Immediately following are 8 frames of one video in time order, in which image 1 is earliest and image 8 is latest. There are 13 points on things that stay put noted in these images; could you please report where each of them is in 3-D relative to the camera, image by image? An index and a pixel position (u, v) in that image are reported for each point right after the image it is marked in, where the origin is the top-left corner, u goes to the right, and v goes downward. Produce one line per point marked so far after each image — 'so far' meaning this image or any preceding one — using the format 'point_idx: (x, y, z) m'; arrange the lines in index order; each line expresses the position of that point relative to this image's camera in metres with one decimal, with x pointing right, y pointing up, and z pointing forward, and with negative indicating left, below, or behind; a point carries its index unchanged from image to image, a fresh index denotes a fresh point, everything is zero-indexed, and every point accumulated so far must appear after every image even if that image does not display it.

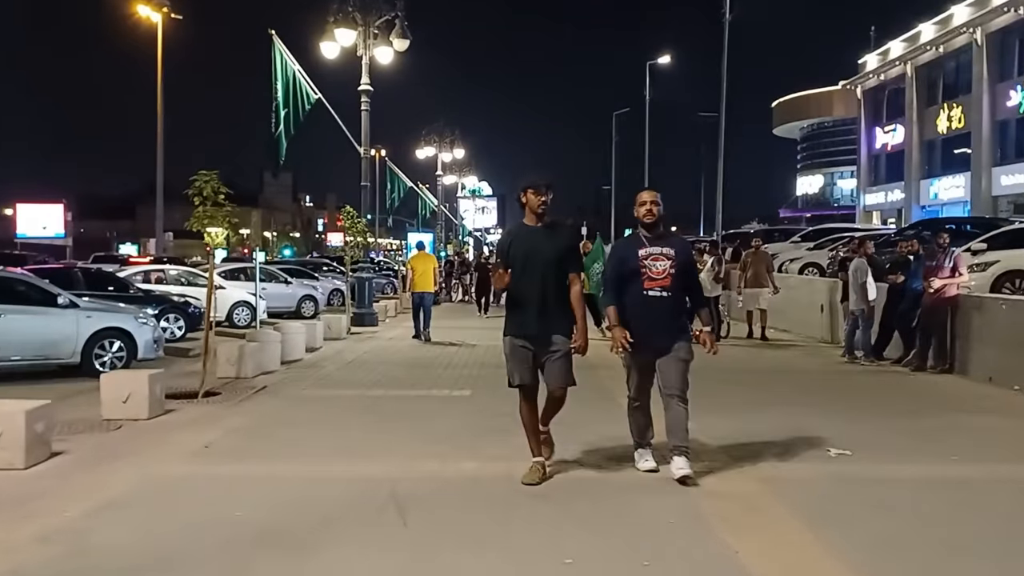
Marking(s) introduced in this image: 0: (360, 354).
0: (-2.8, -1.2, +17.1) m
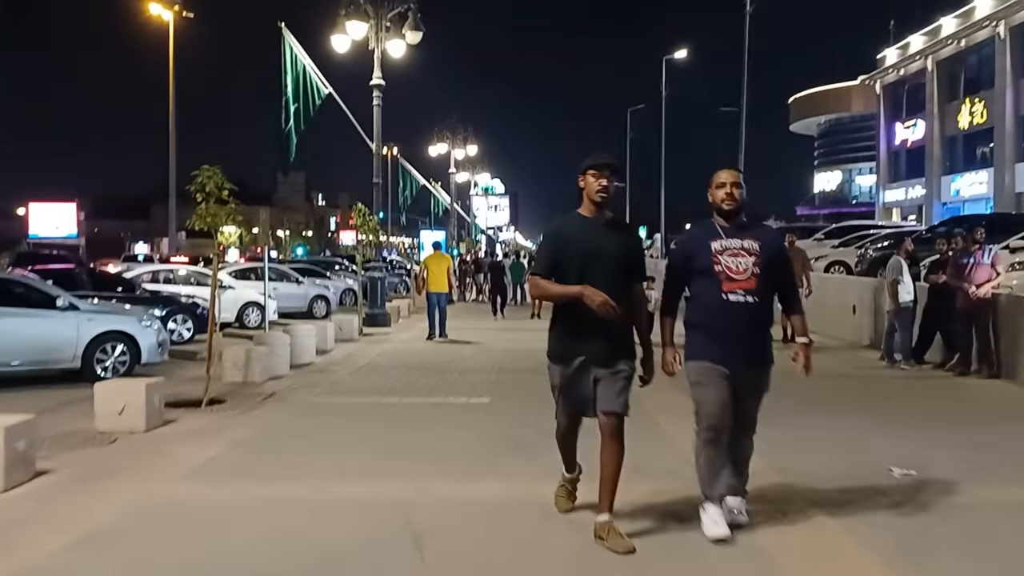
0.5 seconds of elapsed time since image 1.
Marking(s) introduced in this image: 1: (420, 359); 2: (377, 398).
0: (-2.4, -1.2, +16.4) m
1: (-1.6, -1.2, +15.9) m
2: (-1.7, -1.4, +11.8) m
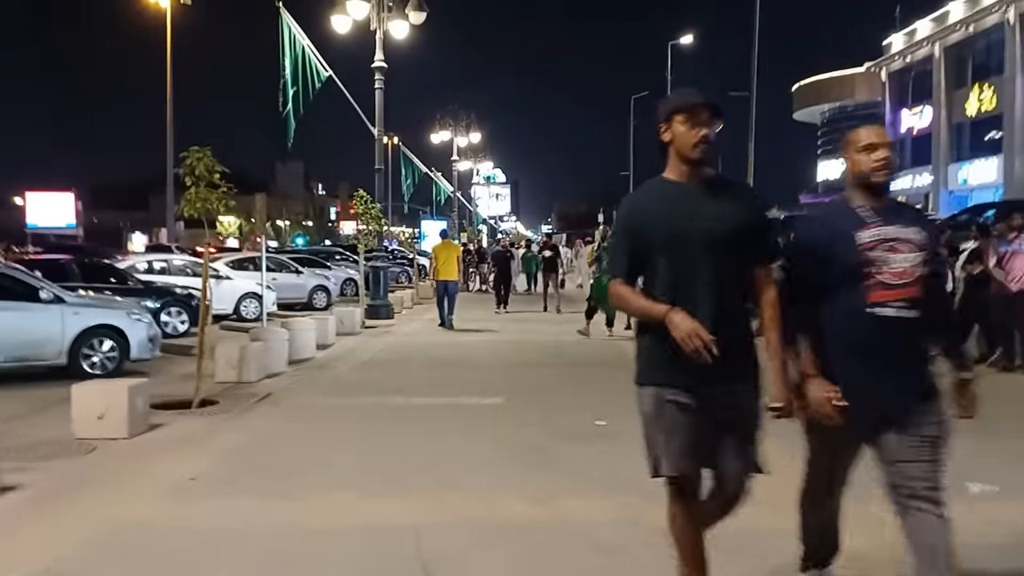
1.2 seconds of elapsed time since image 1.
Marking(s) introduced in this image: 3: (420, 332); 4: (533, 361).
0: (-2.3, -1.1, +15.5) m
1: (-1.4, -1.1, +15.1) m
2: (-1.5, -1.3, +11.0) m
3: (-1.9, -0.9, +19.6) m
4: (+0.3, -1.1, +14.1) m
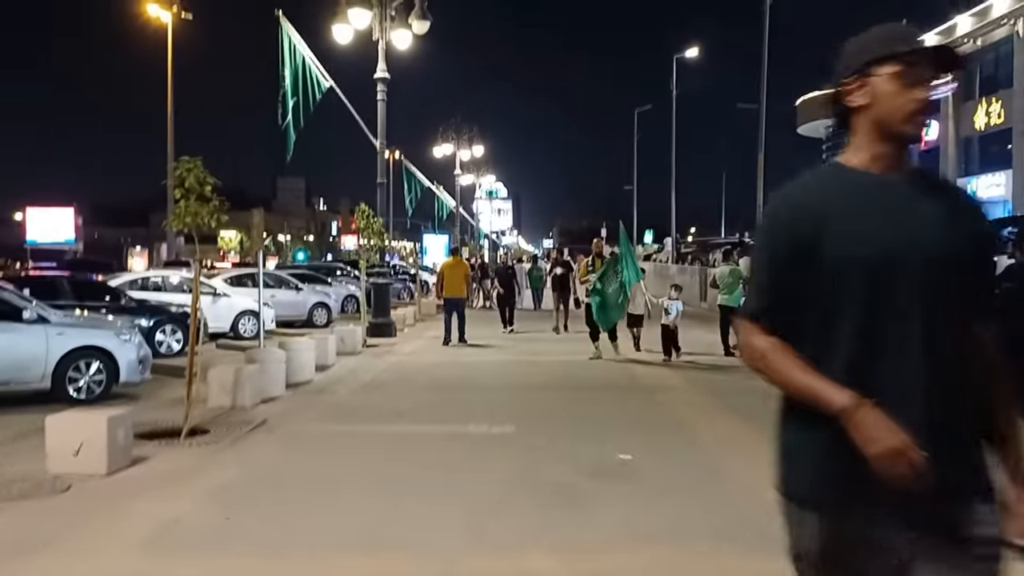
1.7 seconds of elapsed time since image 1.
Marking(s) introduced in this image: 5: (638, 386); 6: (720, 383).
0: (-2.1, -1.4, +14.8) m
1: (-1.3, -1.4, +14.3) m
2: (-1.4, -1.5, +10.2) m
3: (-1.8, -1.3, +18.8) m
4: (+0.5, -1.4, +13.3) m
5: (+1.8, -1.4, +13.0) m
6: (+3.0, -1.5, +13.6) m
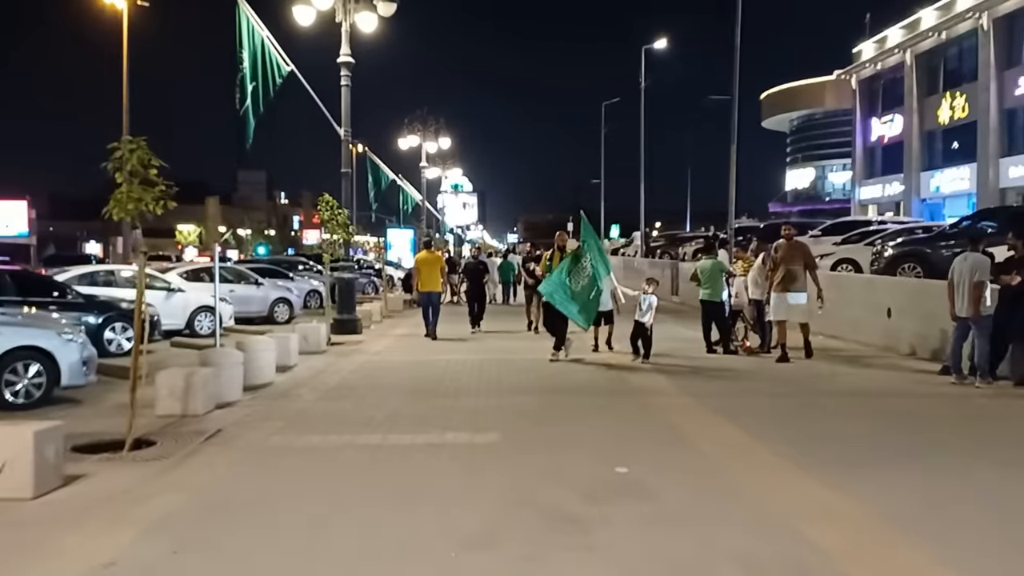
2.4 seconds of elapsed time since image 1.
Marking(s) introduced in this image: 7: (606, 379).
0: (-2.5, -1.3, +13.8) m
1: (-1.6, -1.3, +13.4) m
2: (-1.6, -1.5, +9.3) m
3: (-2.3, -1.2, +17.9) m
4: (+0.1, -1.3, +12.5) m
5: (+1.5, -1.4, +12.2) m
6: (+2.7, -1.4, +12.9) m
7: (+1.3, -1.3, +13.0) m
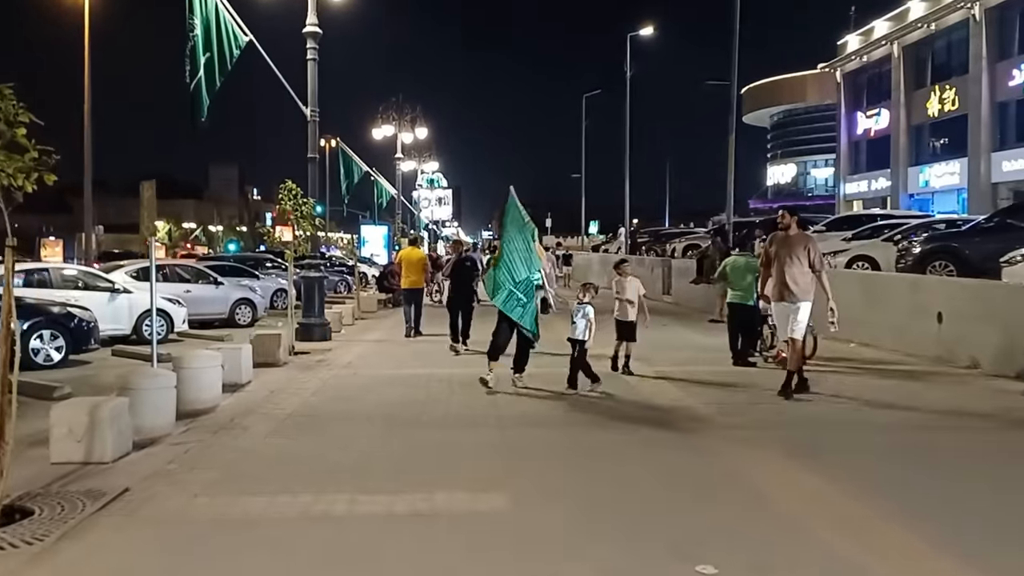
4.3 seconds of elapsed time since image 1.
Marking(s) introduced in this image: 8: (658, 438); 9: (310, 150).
0: (-2.5, -1.3, +11.3) m
1: (-1.6, -1.3, +11.0) m
2: (-1.5, -1.5, +6.8) m
3: (-2.4, -1.2, +15.4) m
4: (+0.2, -1.3, +10.1) m
5: (+1.5, -1.4, +9.9) m
6: (+2.7, -1.4, +10.6) m
7: (+1.3, -1.3, +10.7) m
8: (+1.5, -1.4, +9.2) m
9: (-4.3, +2.9, +19.7) m
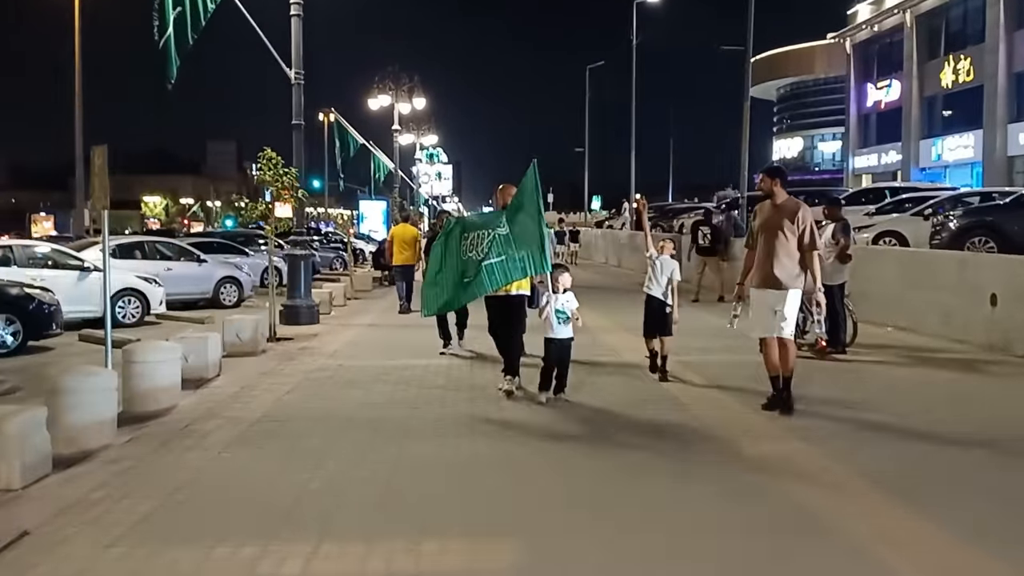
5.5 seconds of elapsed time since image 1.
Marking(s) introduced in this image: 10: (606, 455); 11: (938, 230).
0: (-2.5, -1.1, +9.8) m
1: (-1.6, -1.1, +9.4) m
2: (-1.4, -1.4, +5.3) m
3: (-2.4, -0.9, +13.9) m
4: (+0.2, -1.2, +8.5) m
5: (+1.5, -1.2, +8.3) m
6: (+2.8, -1.3, +9.0) m
7: (+1.4, -1.2, +9.1) m
8: (+1.5, -1.3, +7.7) m
9: (-4.2, +3.3, +18.1) m
10: (+0.7, -1.3, +7.5) m
11: (+9.0, +1.2, +19.7) m
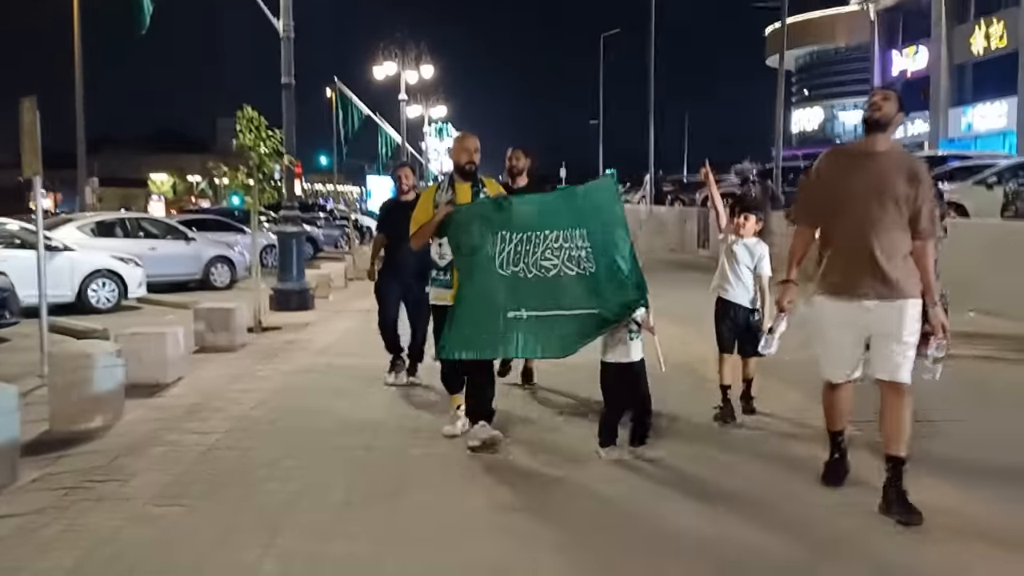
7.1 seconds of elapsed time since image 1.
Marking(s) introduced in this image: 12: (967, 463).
0: (-2.2, -1.0, +7.8) m
1: (-1.3, -1.0, +7.4) m
2: (-1.2, -1.4, +3.3) m
3: (-2.1, -0.7, +11.8) m
4: (+0.5, -1.1, +6.5) m
5: (+1.8, -1.1, +6.3) m
6: (+3.0, -1.1, +7.0) m
7: (+1.6, -1.0, +7.1) m
8: (+1.7, -1.2, +5.6) m
9: (-3.9, +3.7, +16.0) m
10: (+1.0, -1.2, +5.5) m
11: (+9.3, +1.7, +17.5) m
12: (+3.0, -1.2, +6.4) m
